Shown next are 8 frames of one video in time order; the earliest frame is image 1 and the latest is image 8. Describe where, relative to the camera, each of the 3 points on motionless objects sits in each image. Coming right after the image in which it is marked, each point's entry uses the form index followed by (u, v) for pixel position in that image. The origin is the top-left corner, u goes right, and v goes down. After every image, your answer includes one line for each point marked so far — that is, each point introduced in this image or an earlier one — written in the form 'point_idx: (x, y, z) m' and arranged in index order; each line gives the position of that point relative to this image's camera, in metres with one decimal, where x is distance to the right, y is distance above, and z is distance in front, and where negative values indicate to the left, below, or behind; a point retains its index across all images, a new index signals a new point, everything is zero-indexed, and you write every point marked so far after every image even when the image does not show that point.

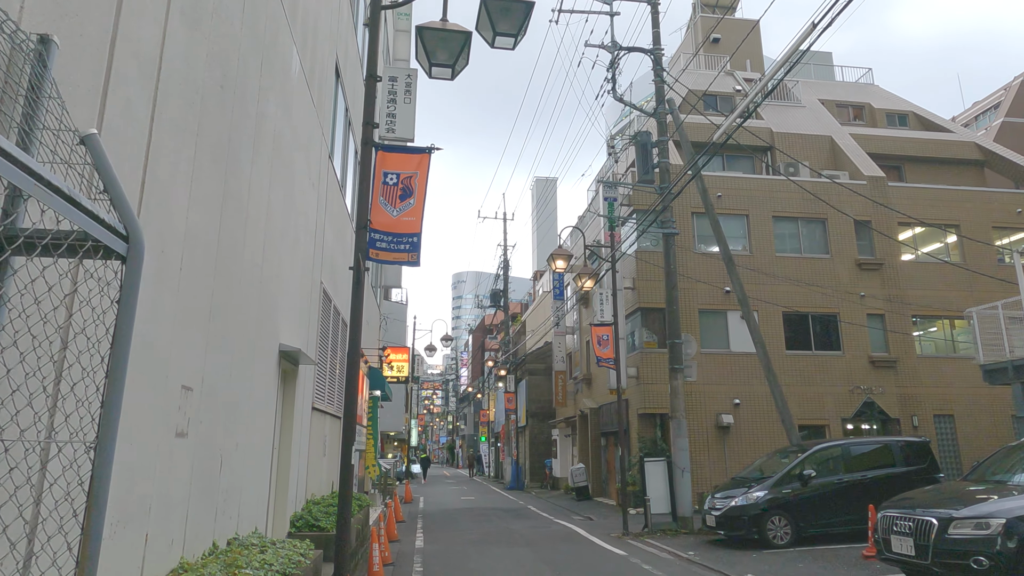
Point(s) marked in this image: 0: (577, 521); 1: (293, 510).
0: (+1.7, -6.2, +17.8) m
1: (-2.8, -2.8, +8.5) m
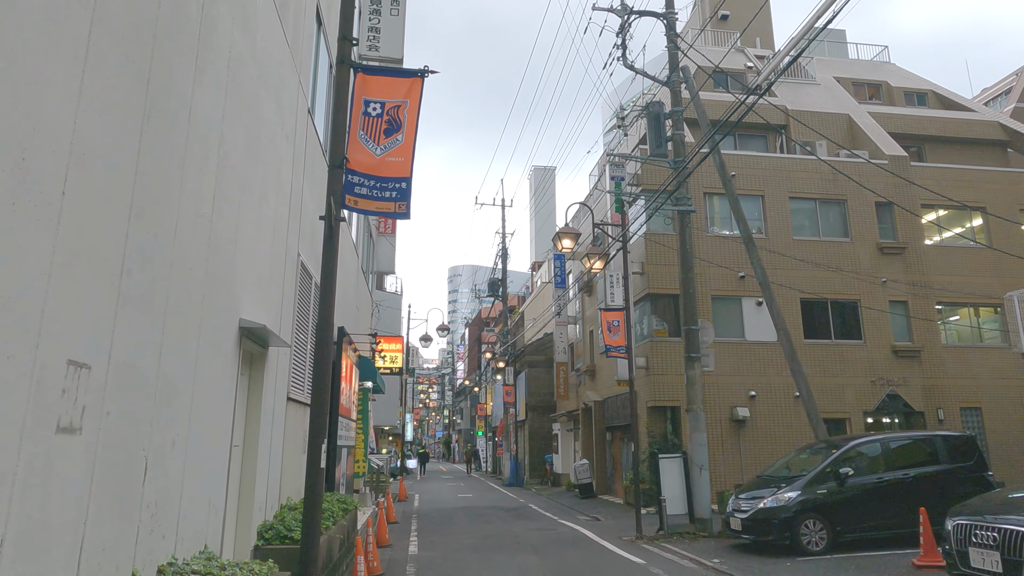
0: (+1.7, -5.8, +16.5) m
1: (-2.7, -2.5, +7.2) m
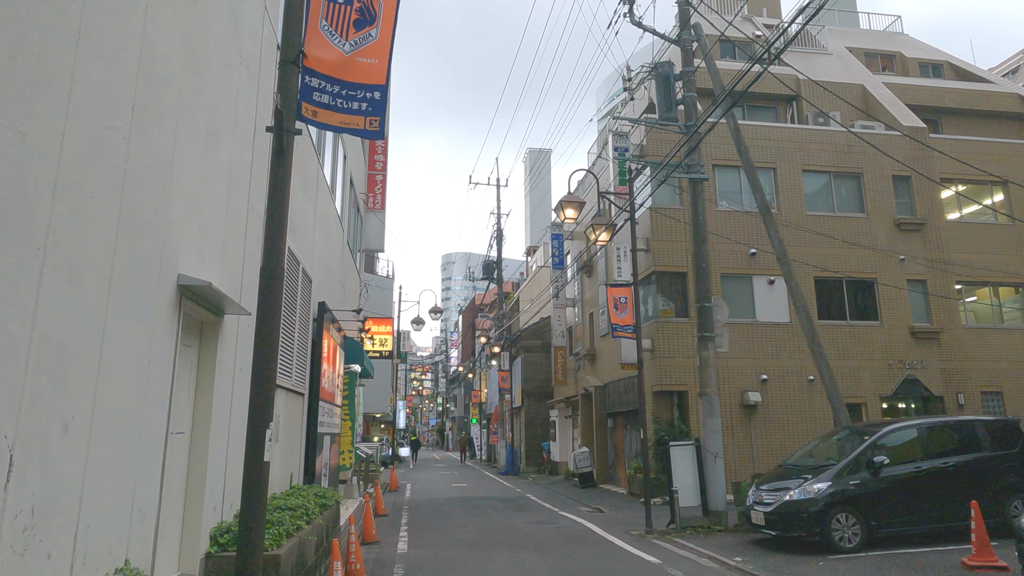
0: (+1.7, -5.2, +15.4) m
1: (-2.7, -2.1, +6.0) m
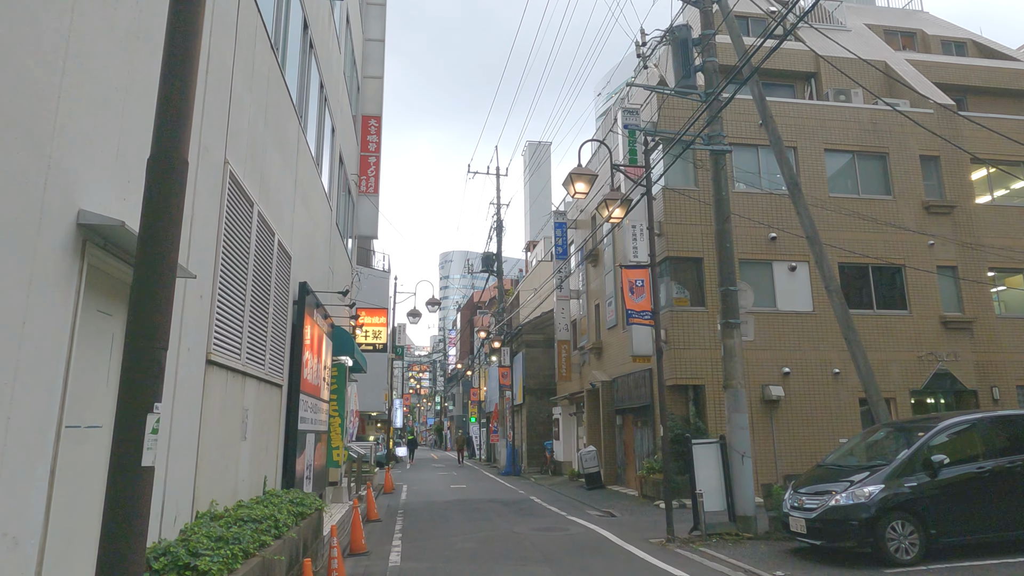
0: (+1.8, -4.9, +14.2) m
1: (-2.6, -1.8, +4.8) m
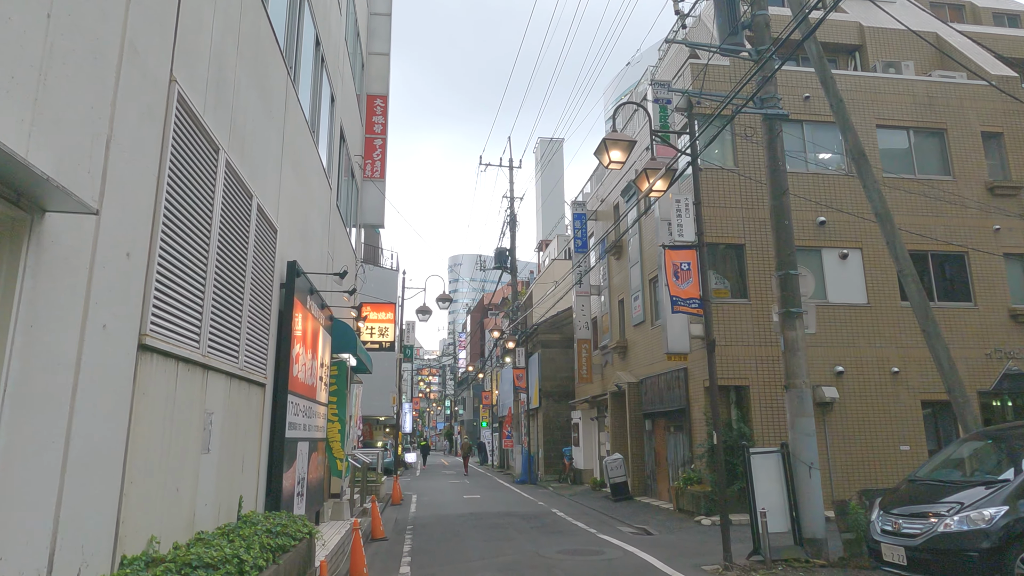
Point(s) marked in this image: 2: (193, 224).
0: (+2.2, -4.6, +12.5) m
1: (-2.2, -1.5, +3.1) m
2: (-2.5, +0.5, +5.3) m
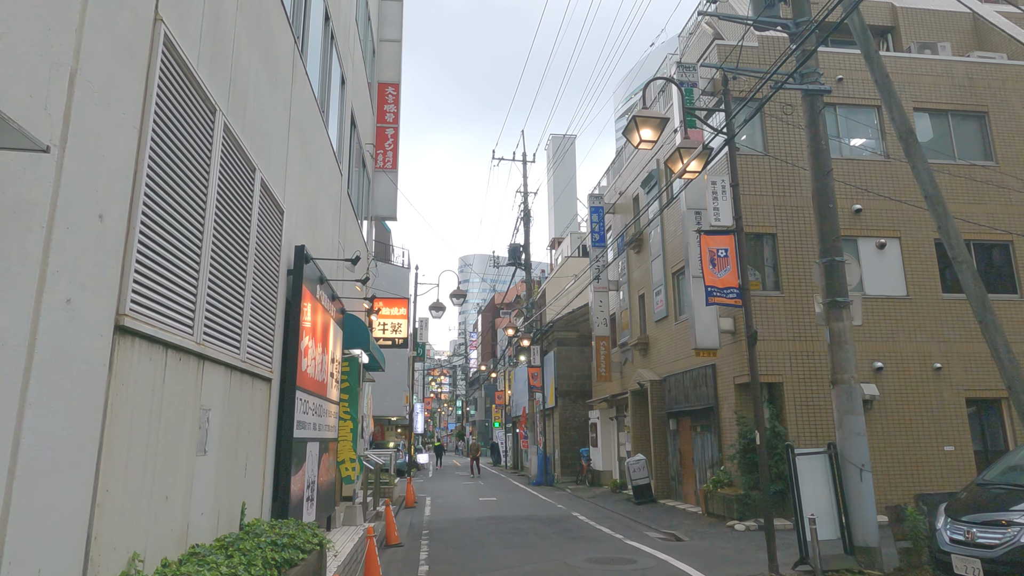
0: (+2.6, -4.5, +11.7) m
1: (-2.0, -1.3, +2.4) m
2: (-2.2, +0.6, +4.6) m
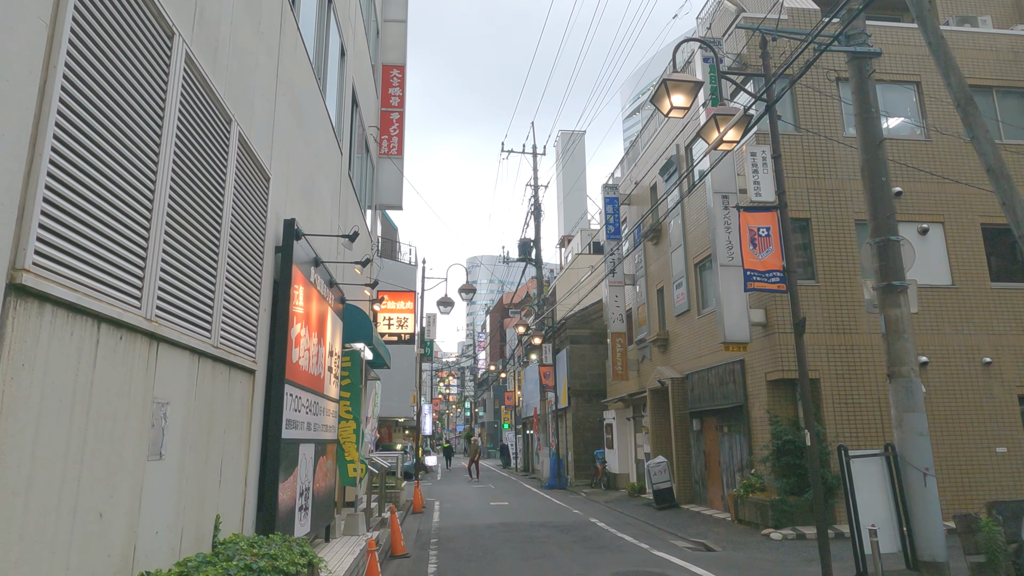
0: (+2.9, -4.3, +10.7) m
1: (-1.9, -1.1, +1.5) m
2: (-2.1, +0.9, +3.6) m
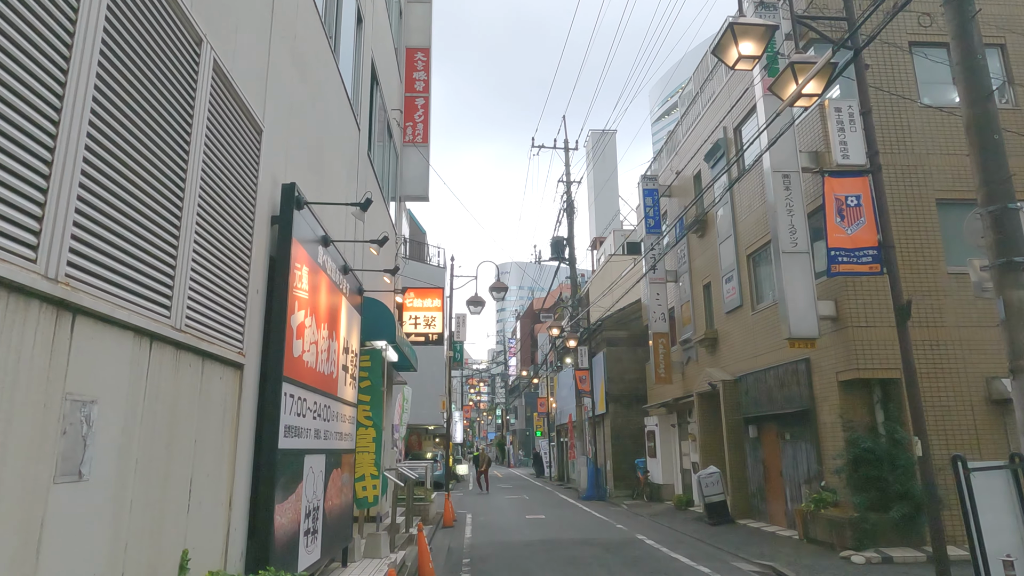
0: (+3.5, -4.1, +9.3) m
1: (-1.7, -0.9, +0.3) m
2: (-1.8, +1.1, +2.5) m
